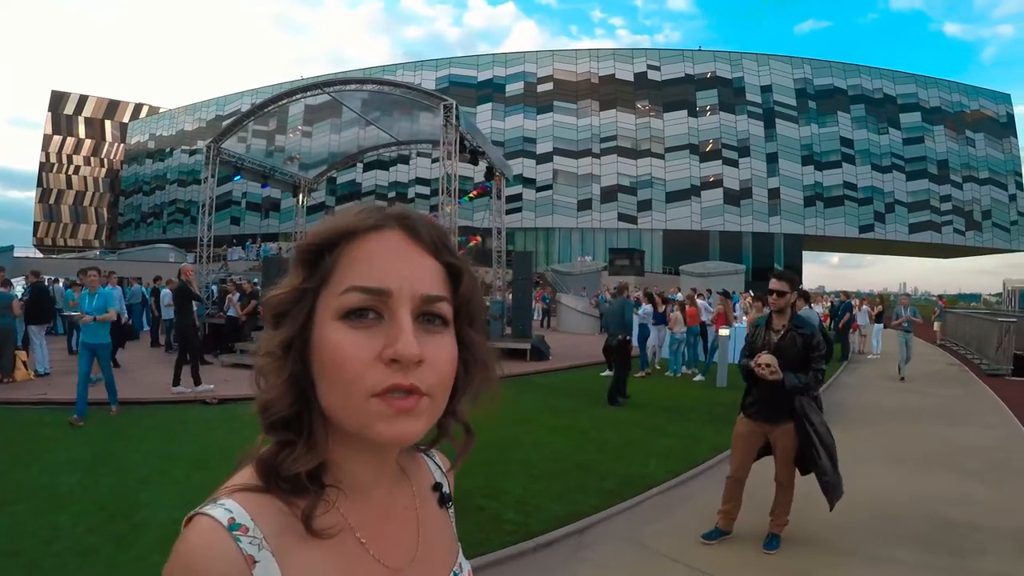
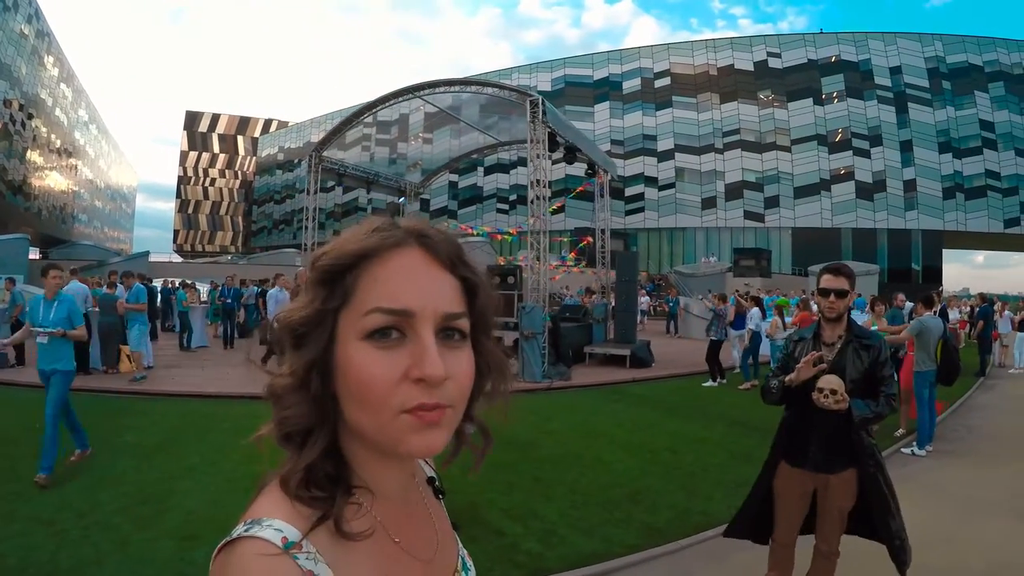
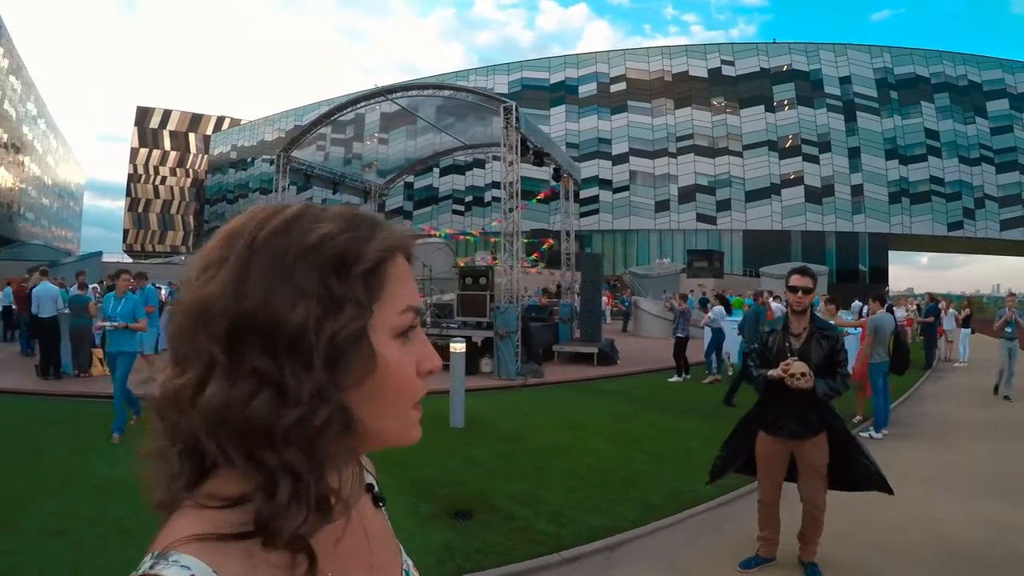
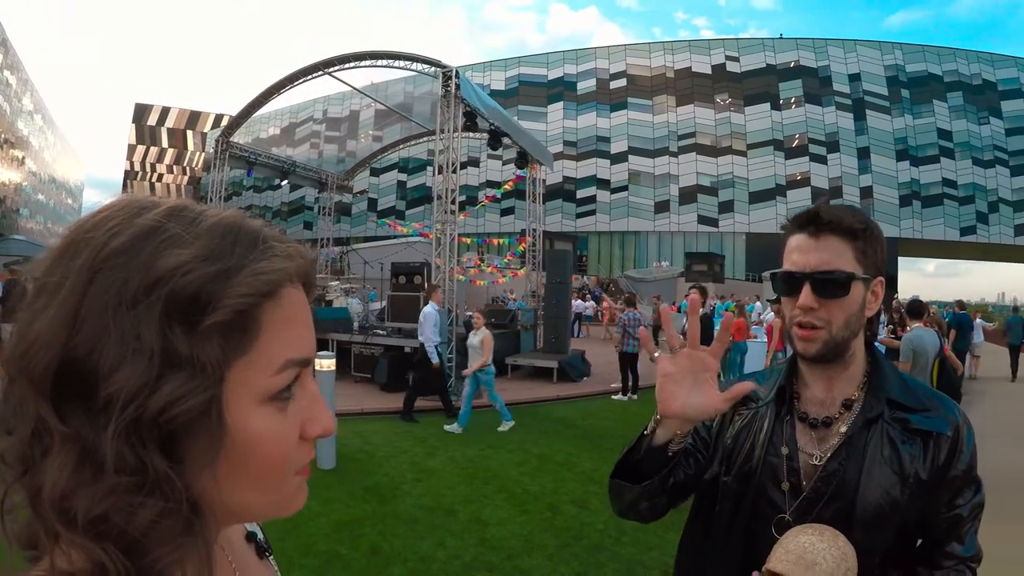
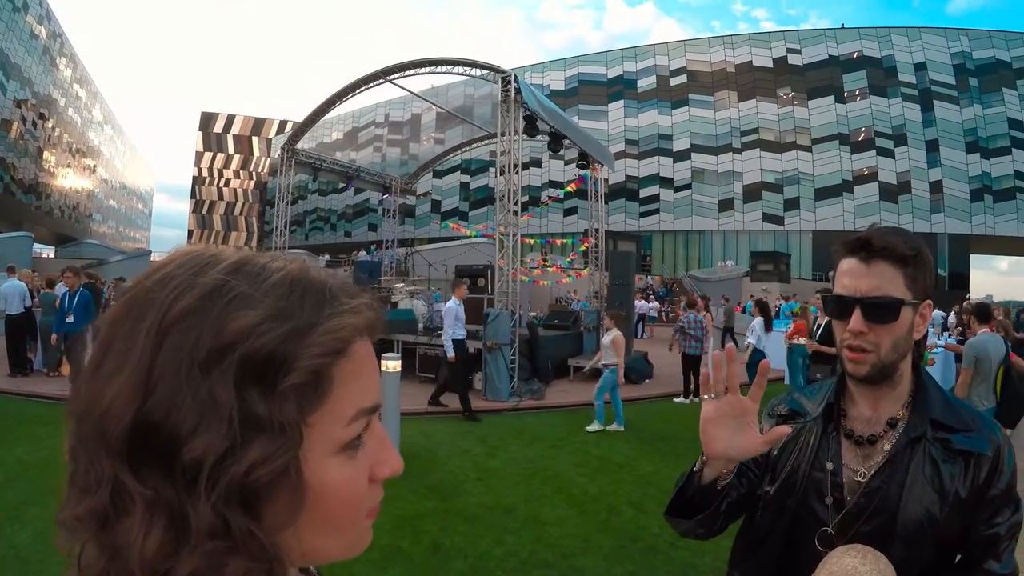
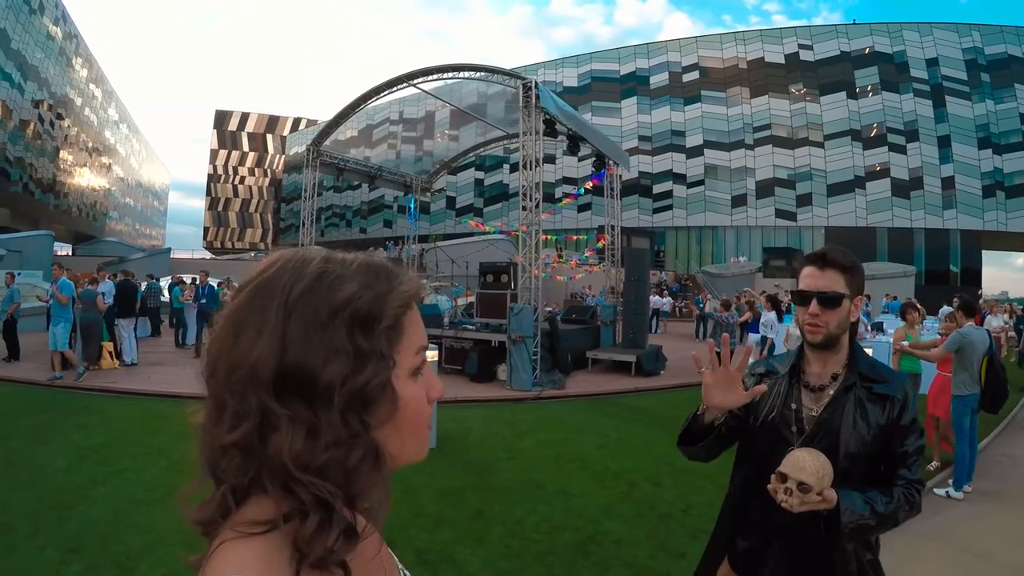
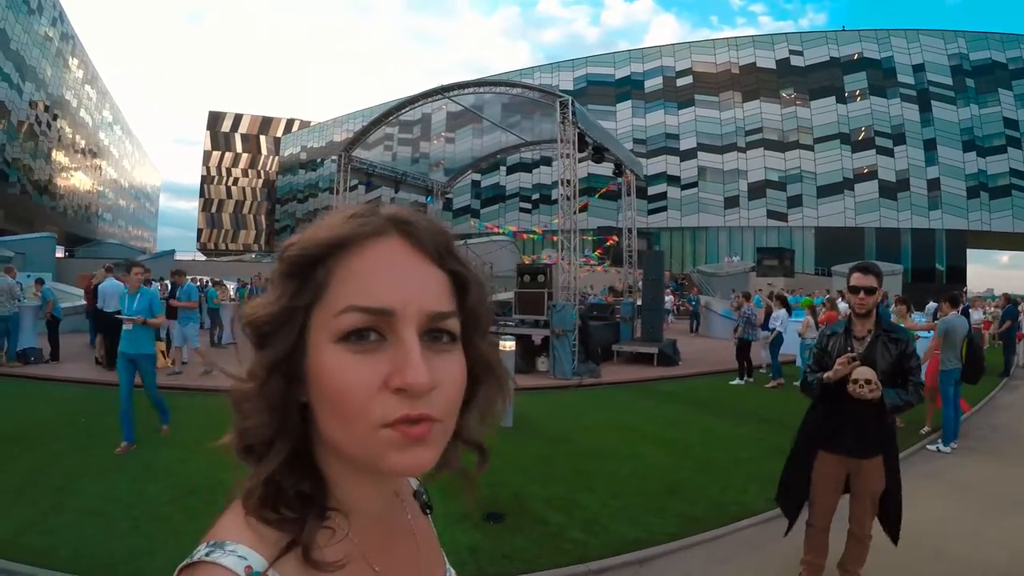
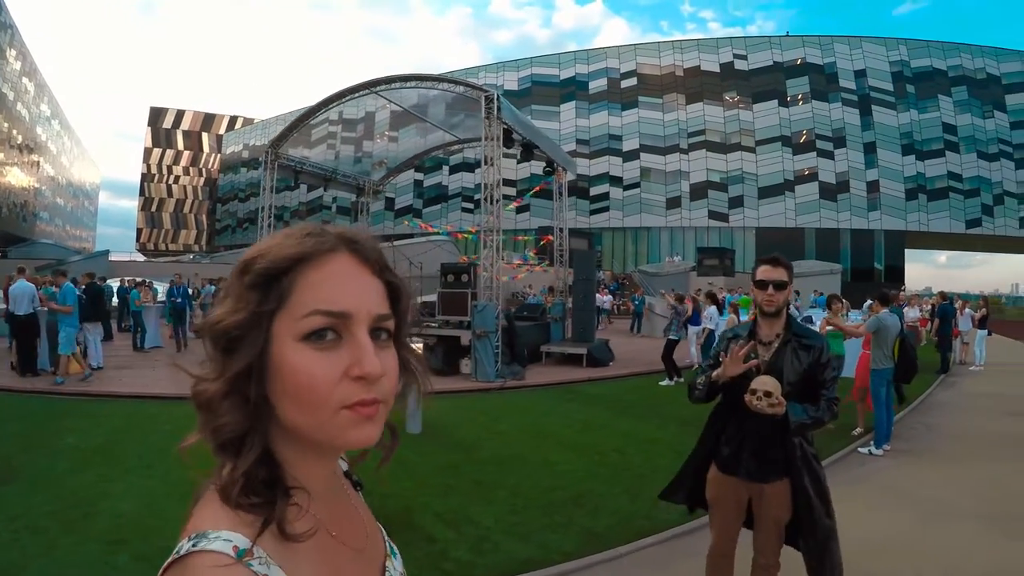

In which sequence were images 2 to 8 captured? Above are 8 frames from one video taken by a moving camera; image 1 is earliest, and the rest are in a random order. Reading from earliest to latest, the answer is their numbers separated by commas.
3, 7, 2, 8, 6, 5, 4
